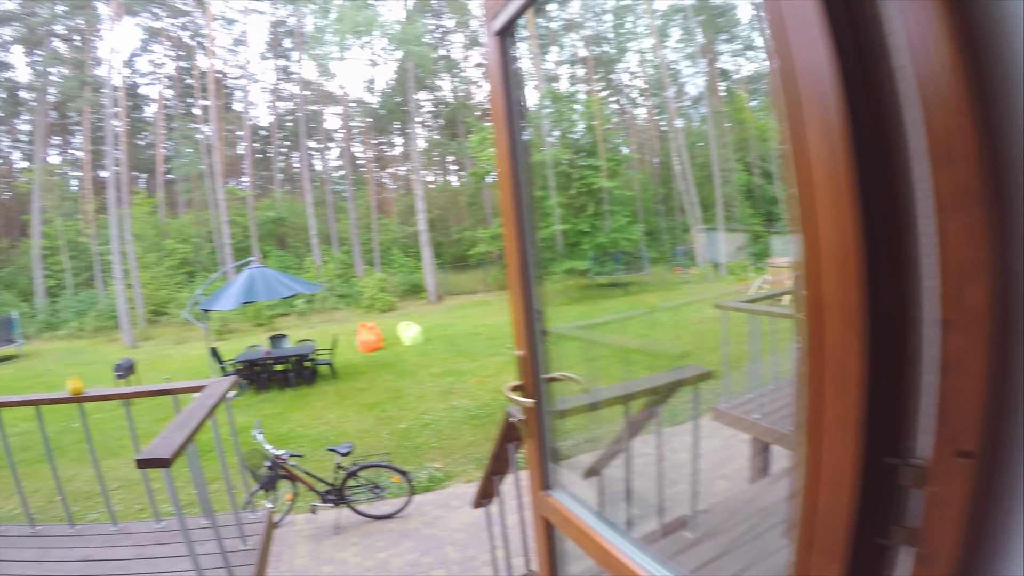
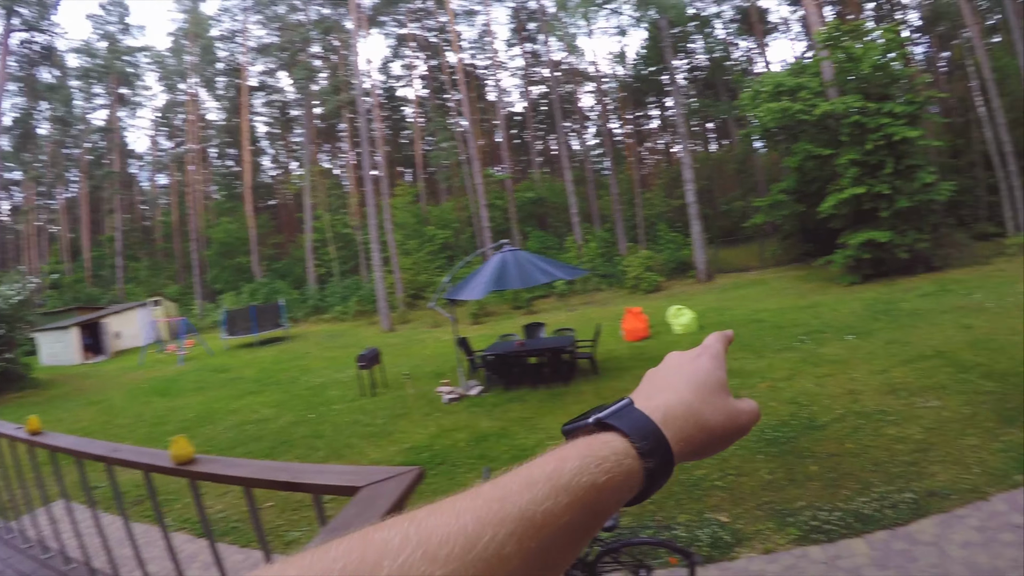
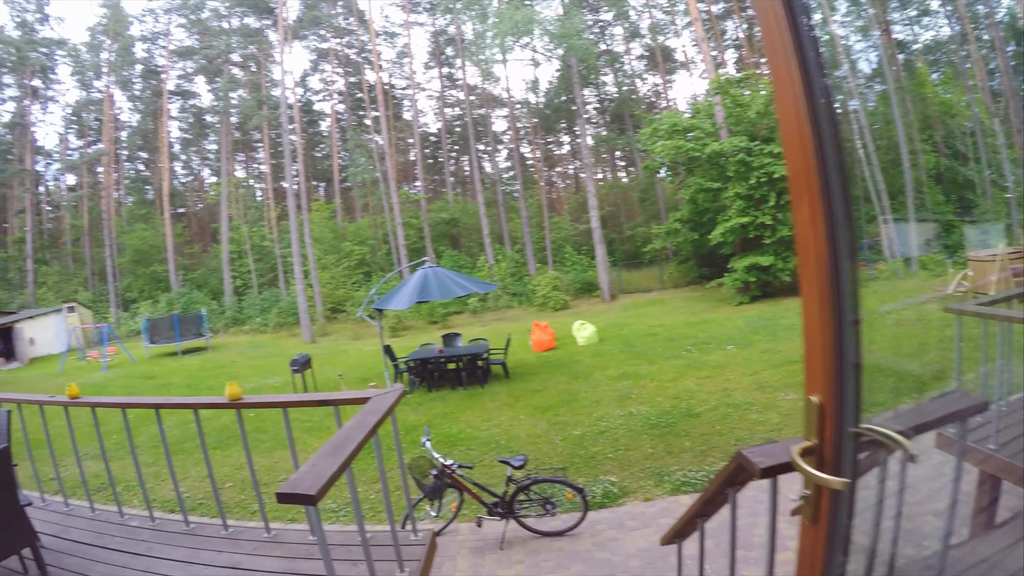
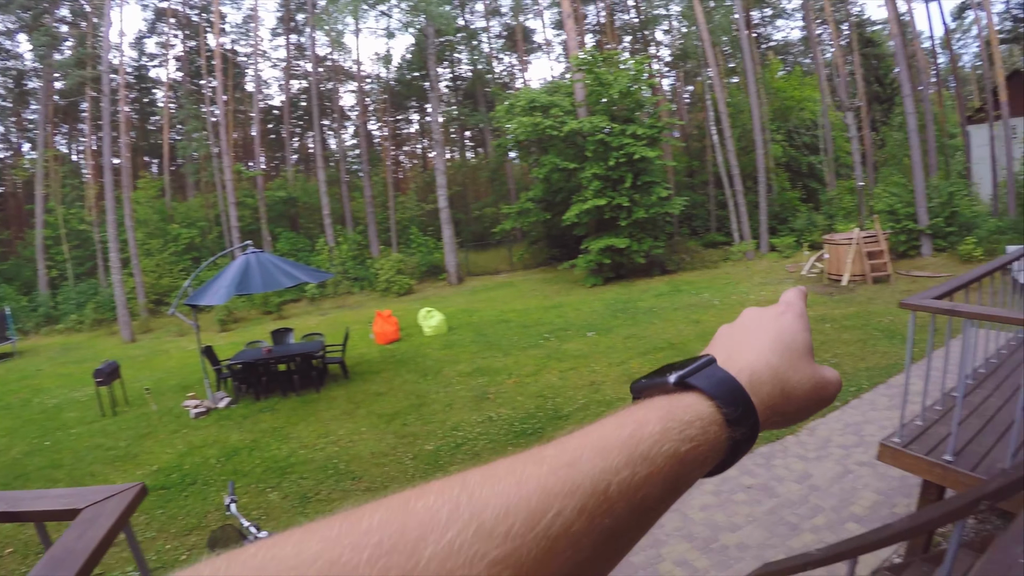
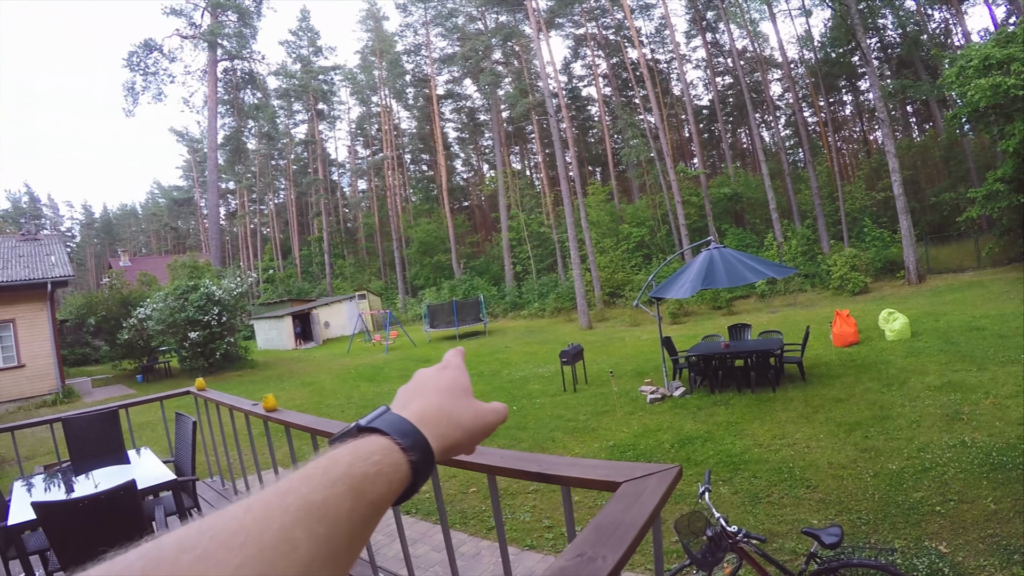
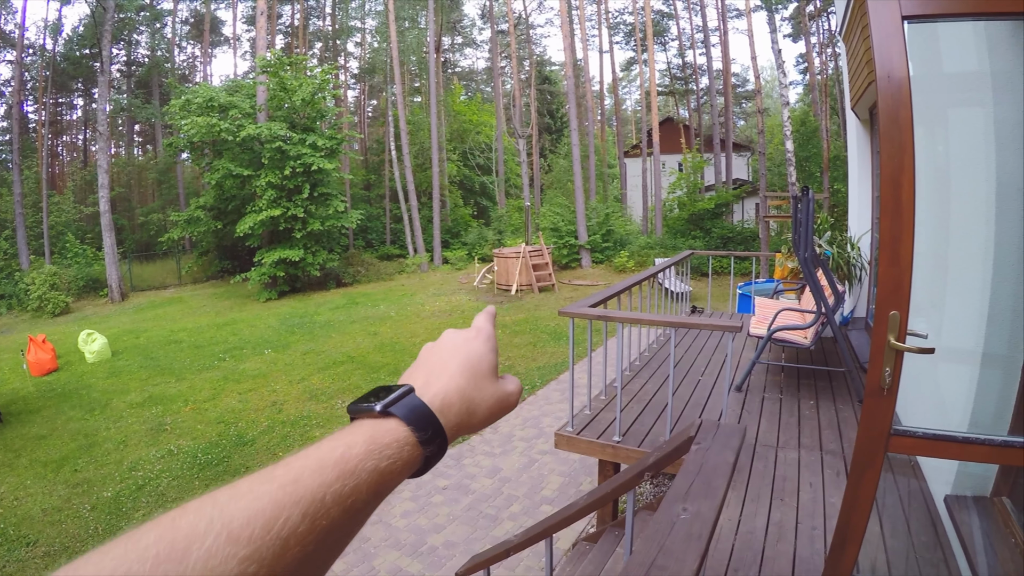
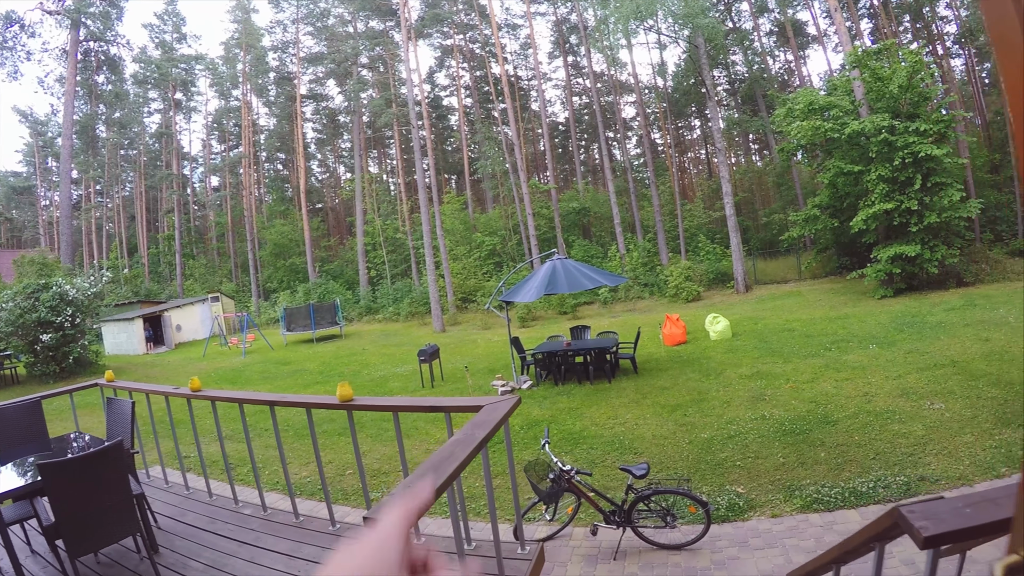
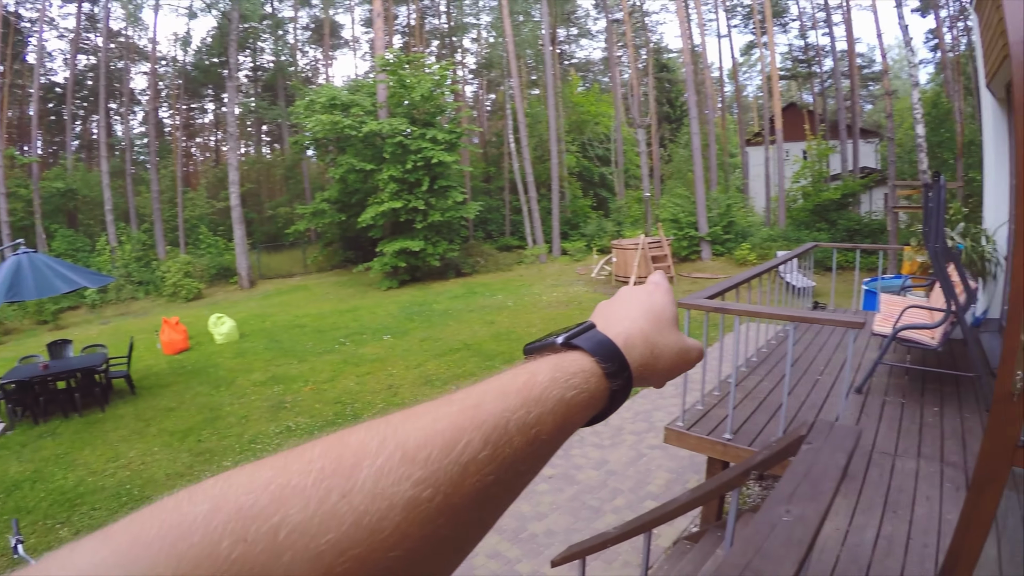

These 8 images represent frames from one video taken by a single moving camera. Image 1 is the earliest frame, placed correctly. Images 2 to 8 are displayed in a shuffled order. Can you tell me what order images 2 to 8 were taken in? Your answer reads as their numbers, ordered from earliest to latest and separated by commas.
3, 7, 5, 2, 4, 8, 6
